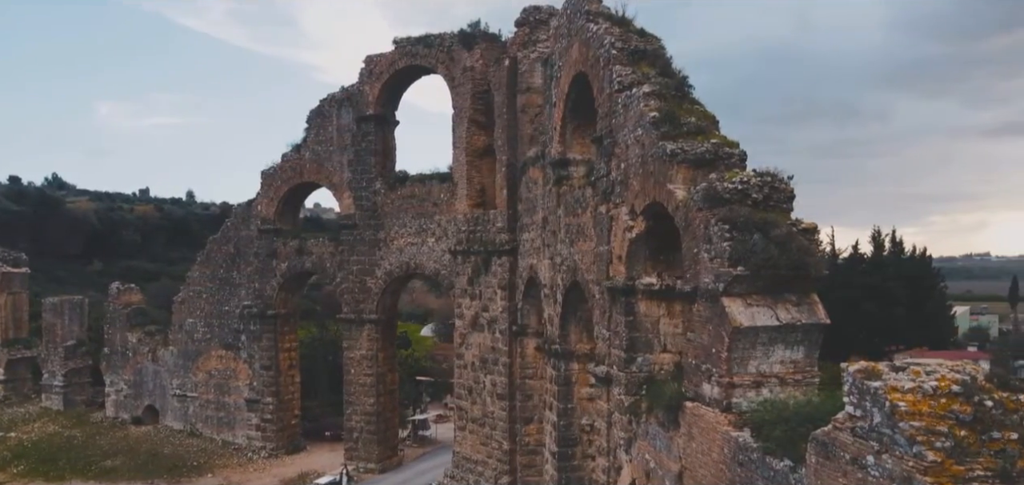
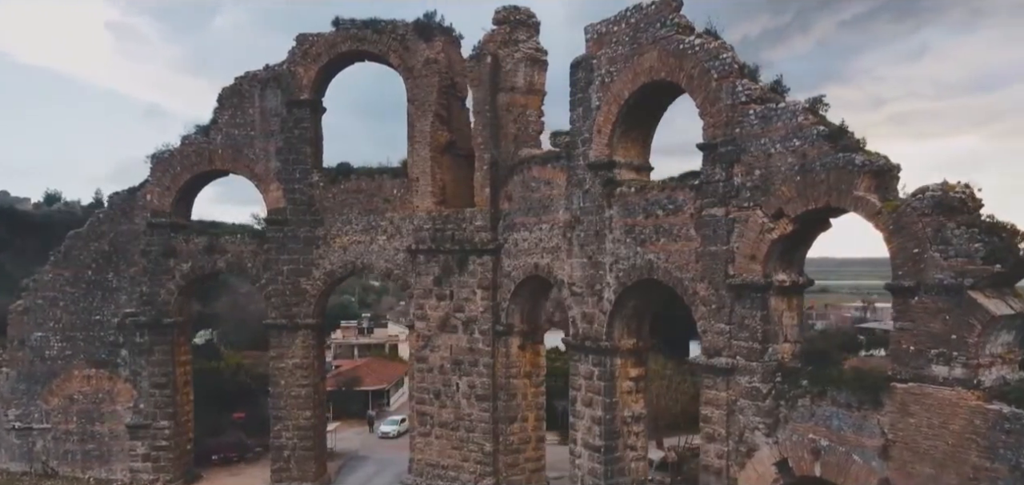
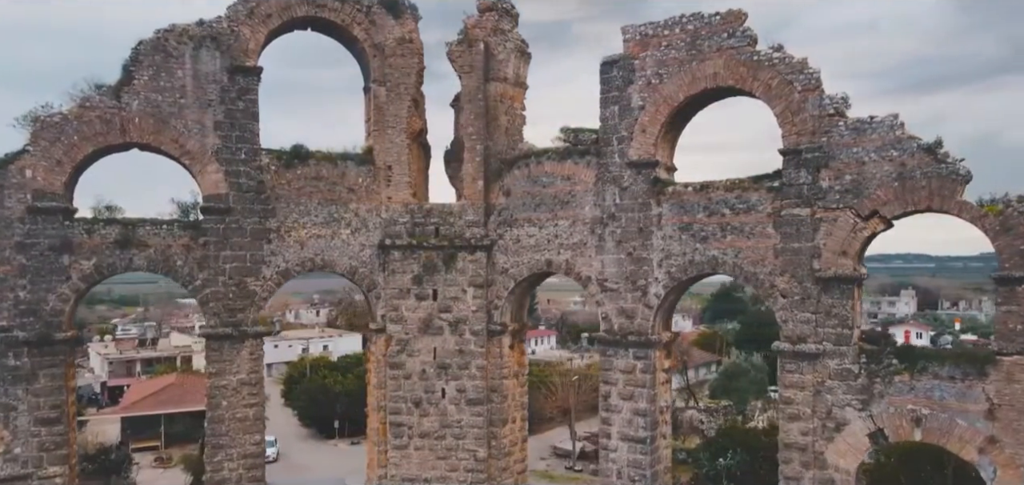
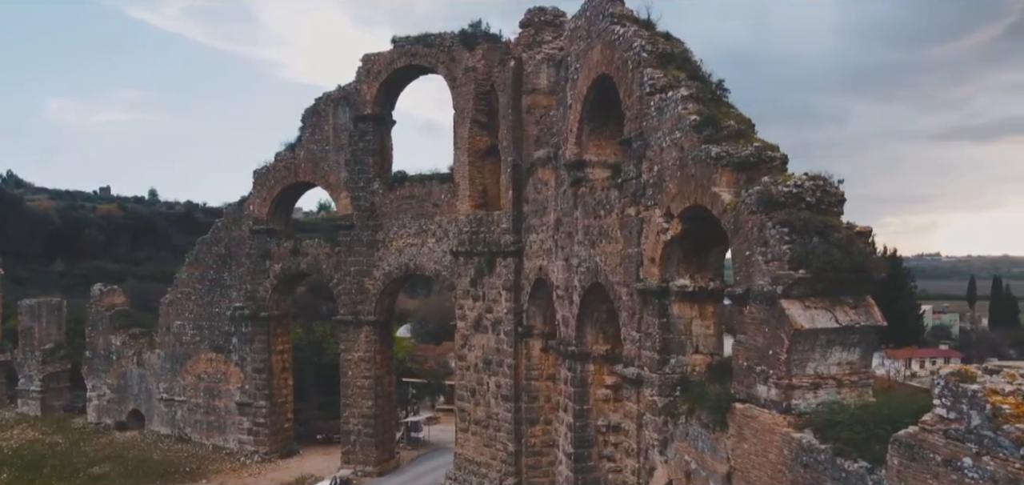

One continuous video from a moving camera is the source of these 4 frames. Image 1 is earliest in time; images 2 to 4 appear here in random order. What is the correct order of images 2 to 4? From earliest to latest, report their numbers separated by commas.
4, 2, 3
